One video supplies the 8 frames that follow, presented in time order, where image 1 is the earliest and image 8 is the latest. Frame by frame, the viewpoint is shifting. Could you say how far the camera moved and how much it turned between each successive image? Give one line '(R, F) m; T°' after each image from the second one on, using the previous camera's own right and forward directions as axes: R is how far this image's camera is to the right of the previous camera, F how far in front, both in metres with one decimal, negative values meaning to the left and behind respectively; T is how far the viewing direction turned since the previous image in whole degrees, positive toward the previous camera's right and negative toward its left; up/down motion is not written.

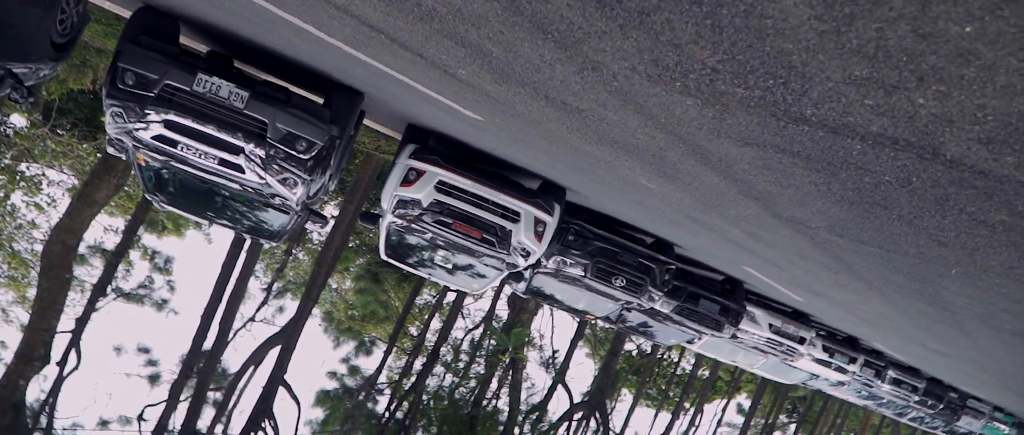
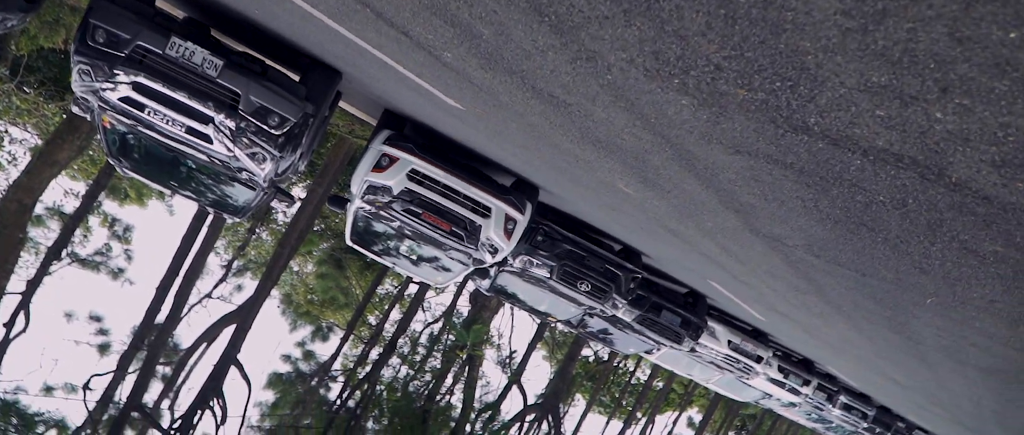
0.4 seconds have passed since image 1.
(0.0, +0.1) m; +2°
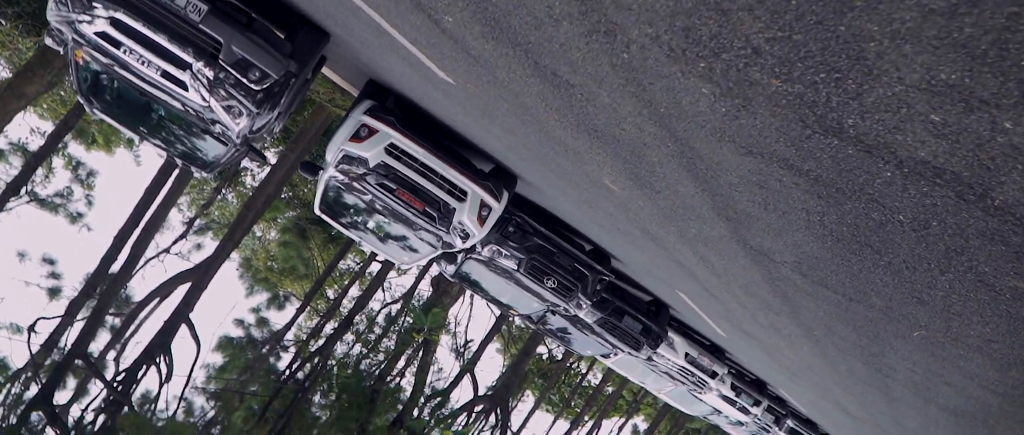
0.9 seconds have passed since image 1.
(0.0, +0.2) m; +2°
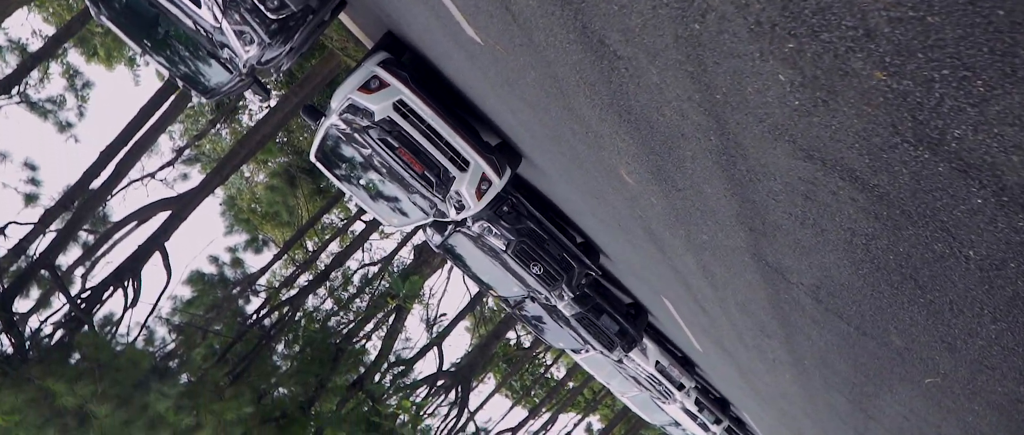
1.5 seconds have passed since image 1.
(-0.1, +0.2) m; +1°
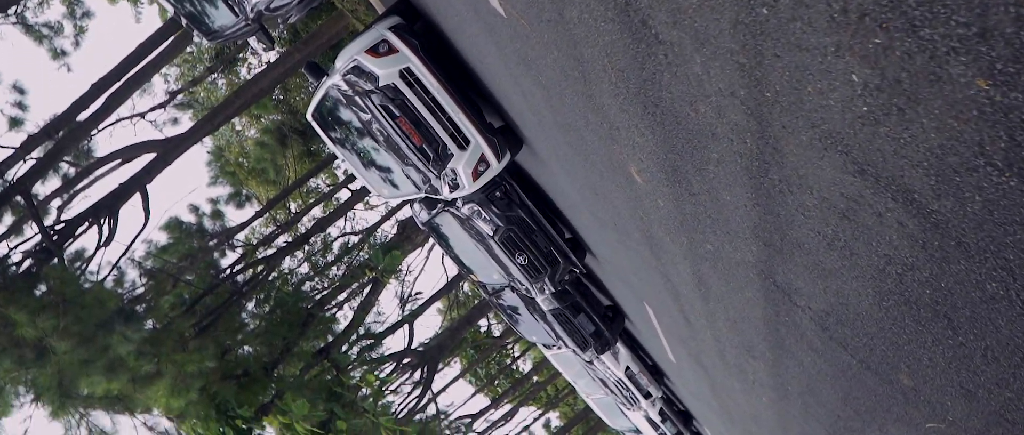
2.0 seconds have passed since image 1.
(-0.1, +0.2) m; +1°
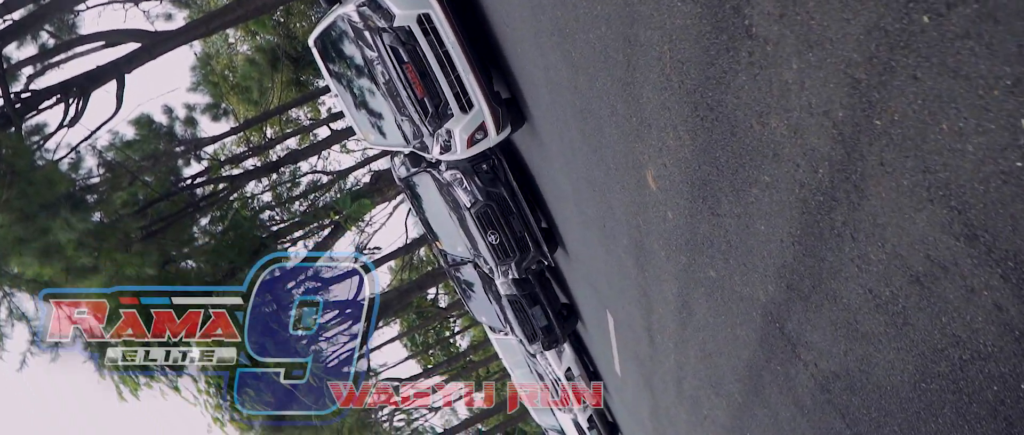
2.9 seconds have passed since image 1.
(-0.1, +0.3) m; +2°
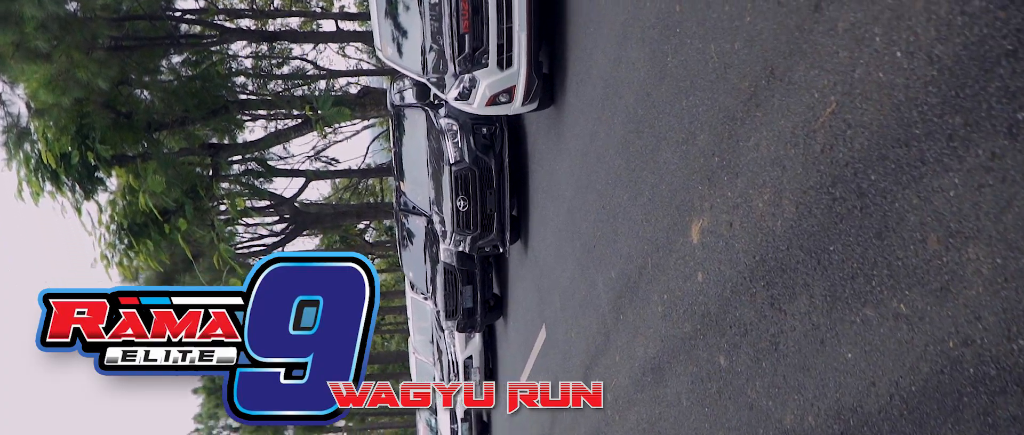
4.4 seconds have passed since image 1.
(-0.2, +0.6) m; +4°
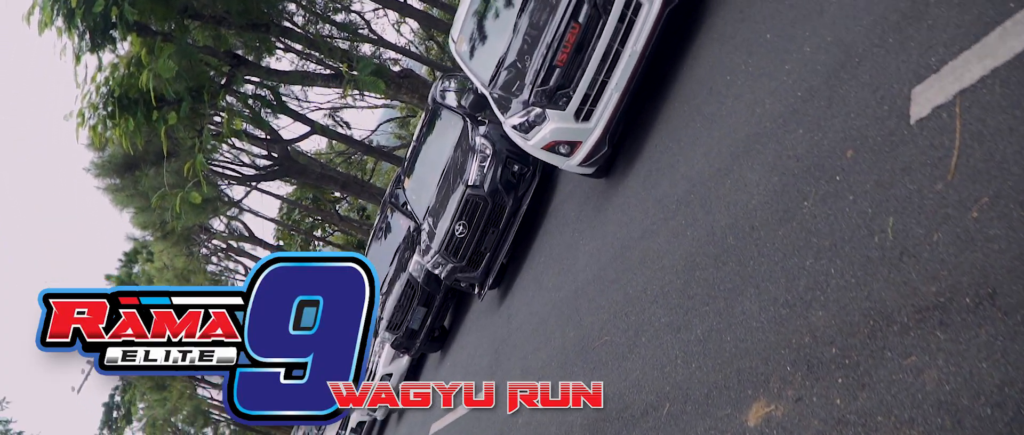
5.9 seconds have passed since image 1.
(-0.3, +0.7) m; +1°
